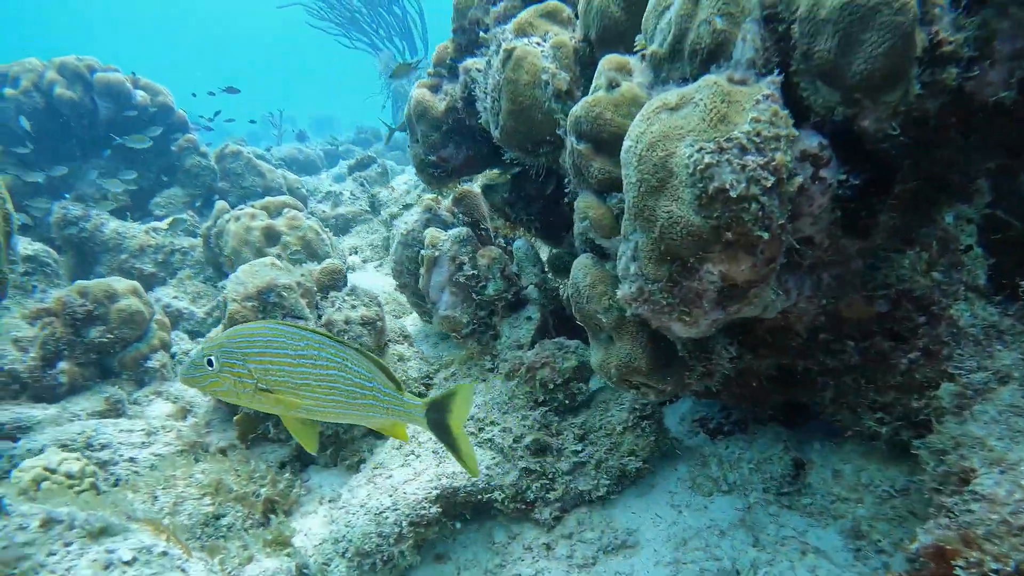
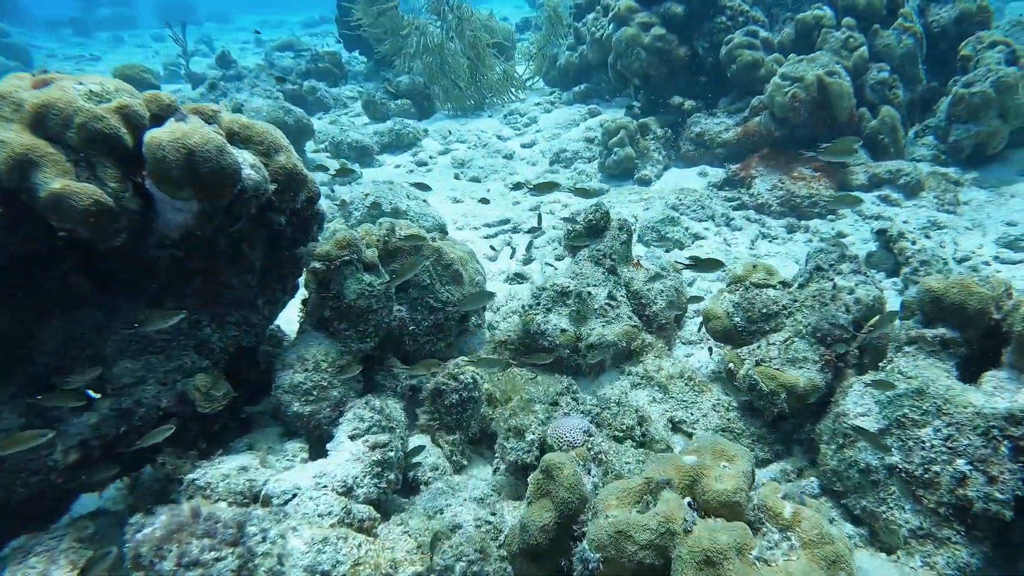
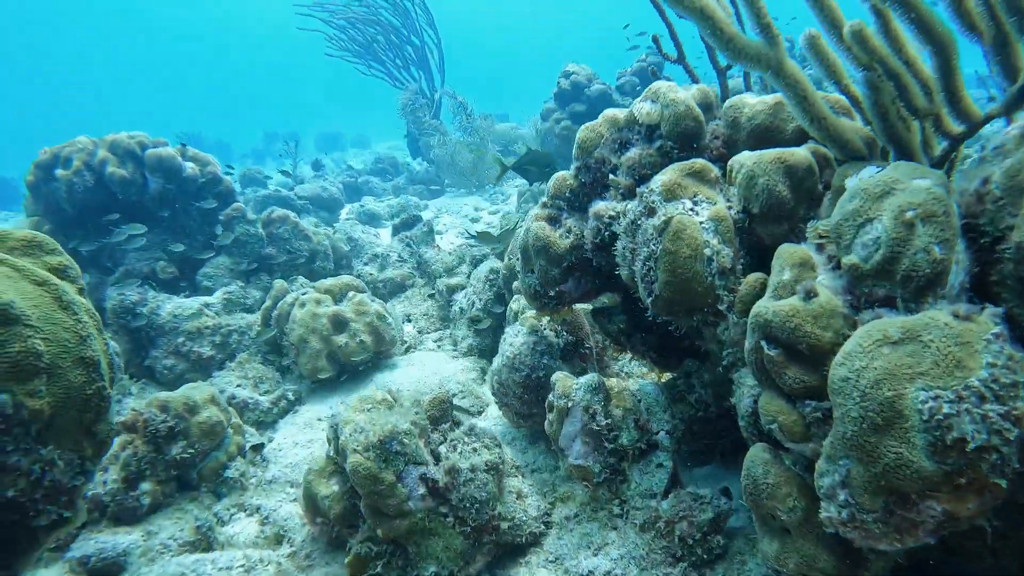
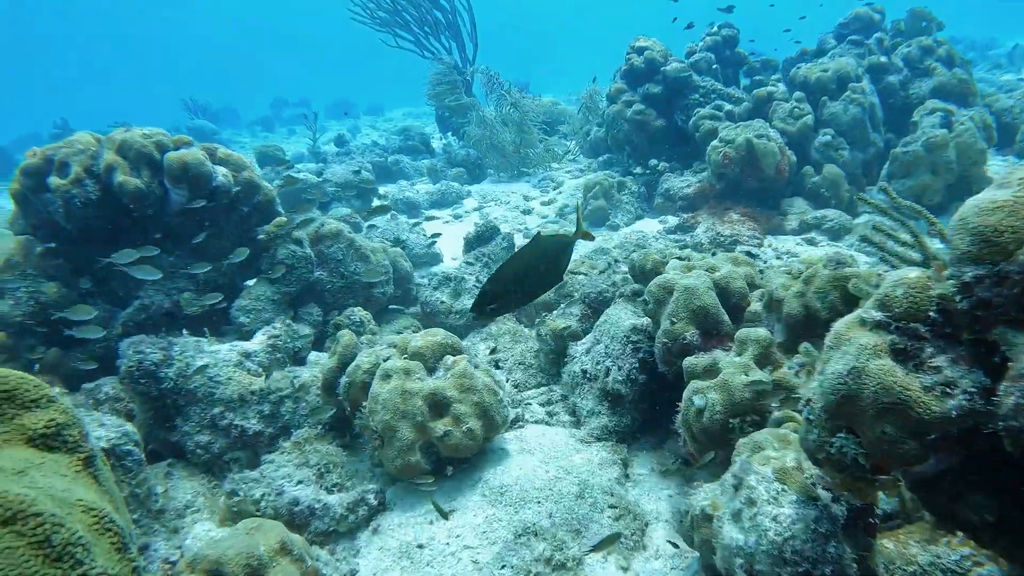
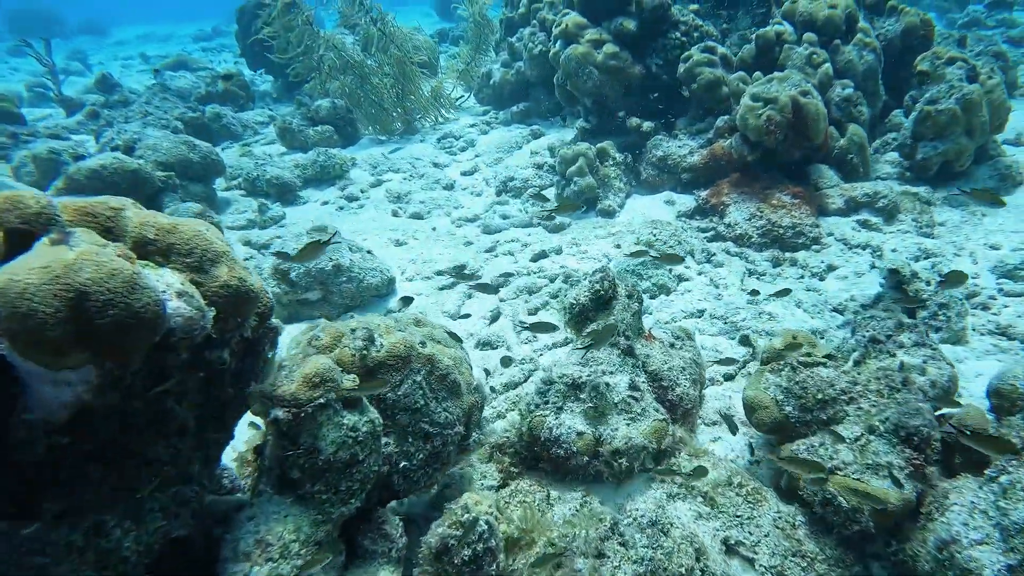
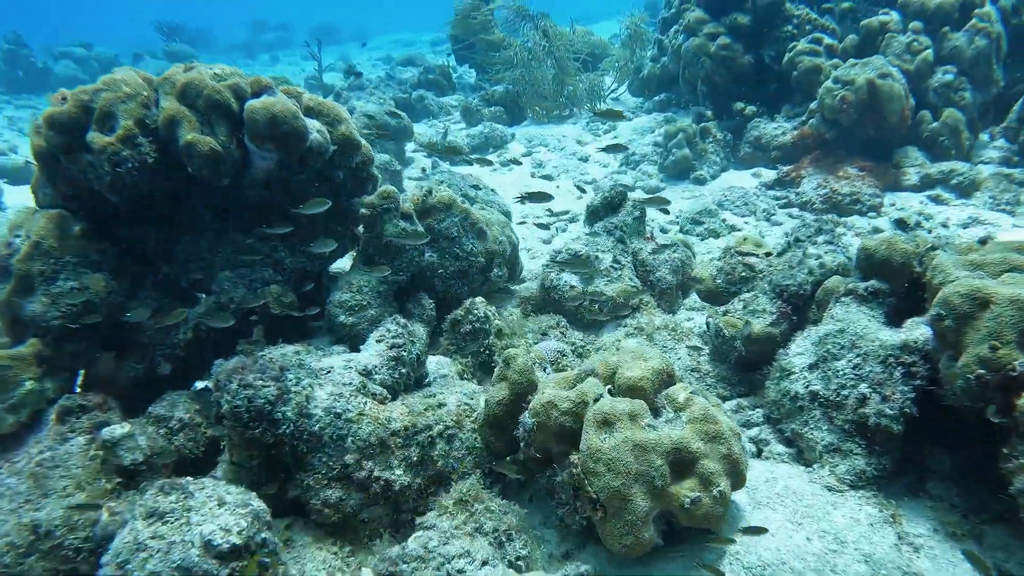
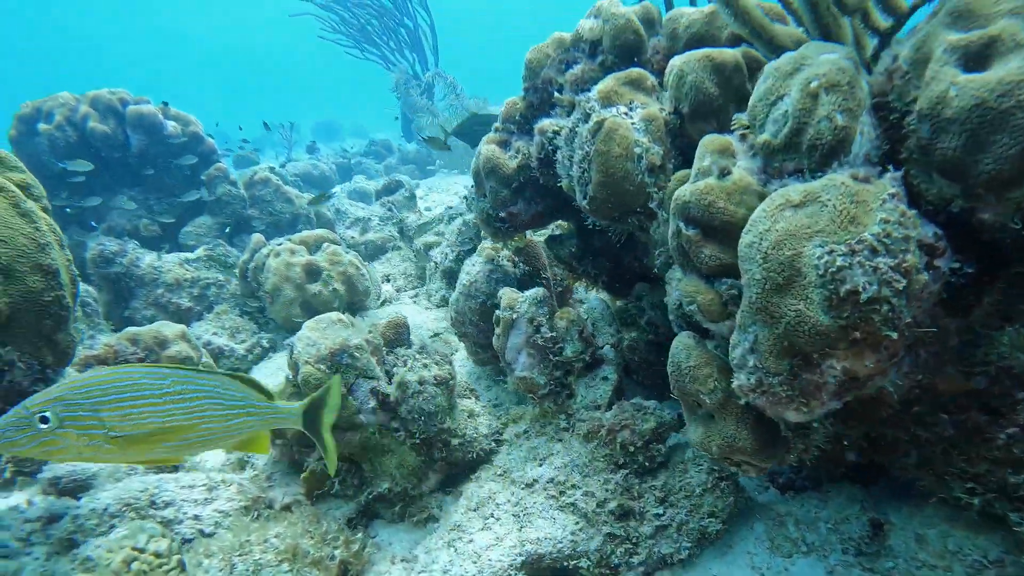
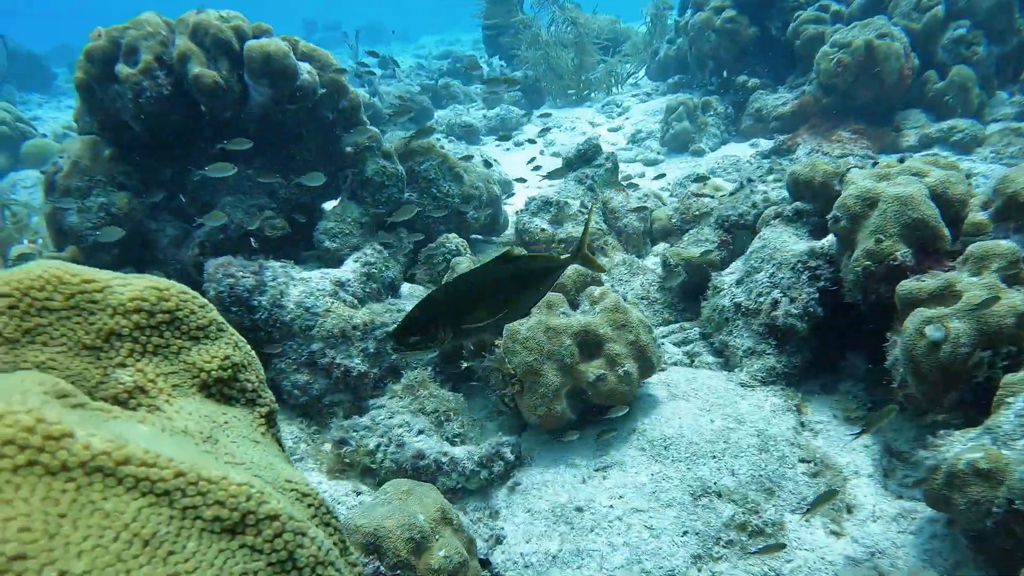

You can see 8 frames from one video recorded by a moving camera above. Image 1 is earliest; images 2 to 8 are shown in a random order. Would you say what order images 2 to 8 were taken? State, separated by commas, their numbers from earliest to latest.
7, 3, 4, 8, 6, 2, 5
